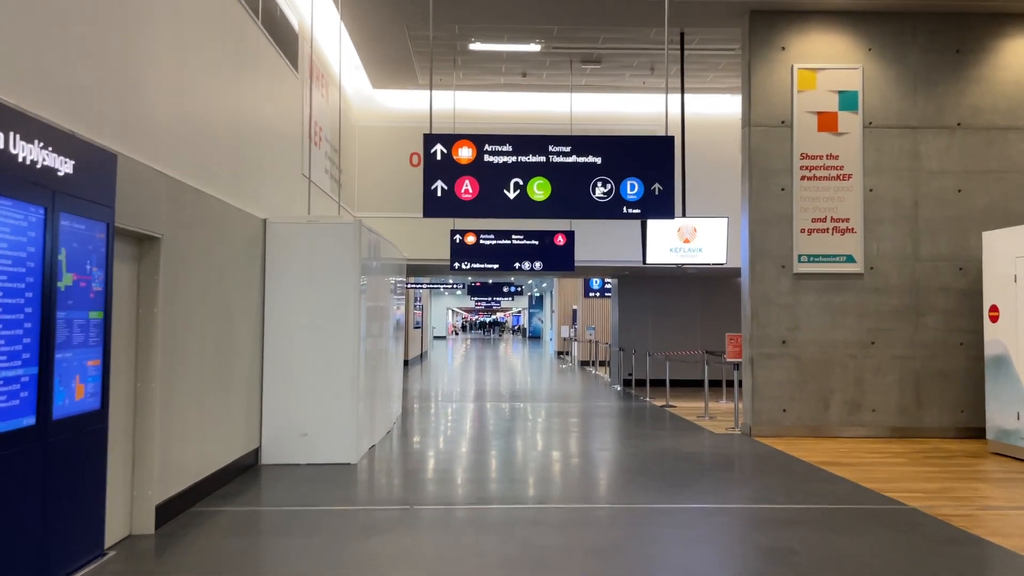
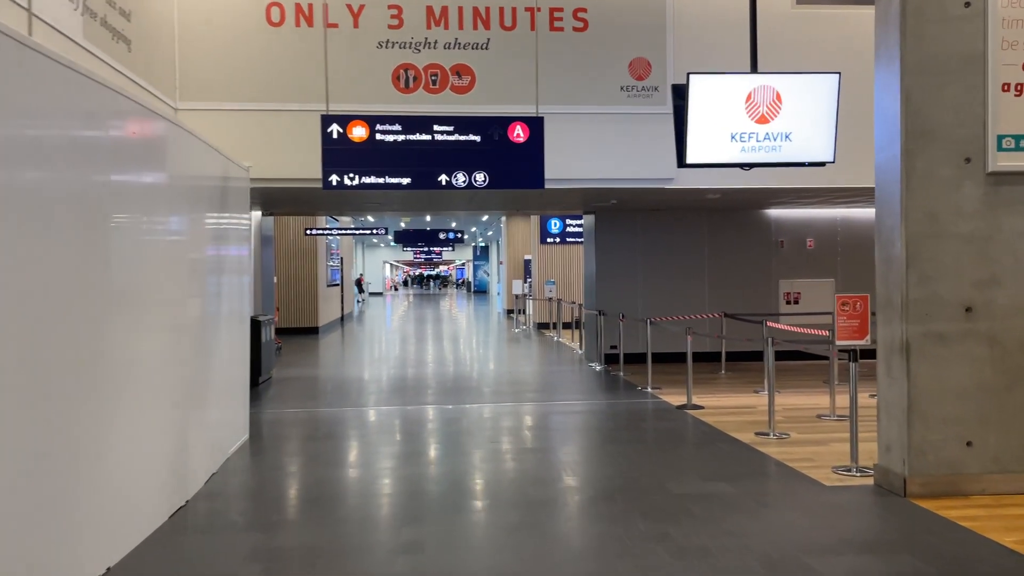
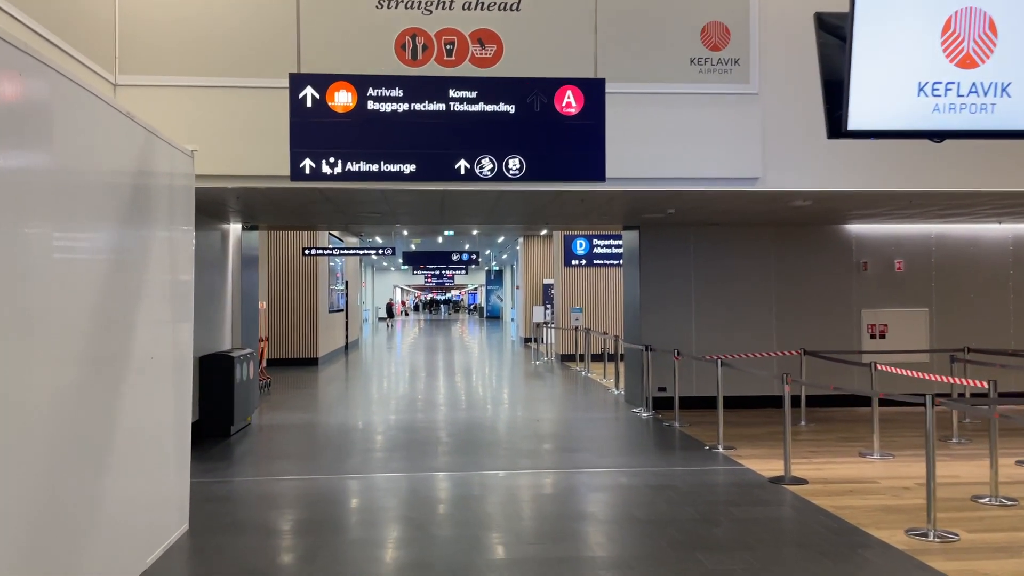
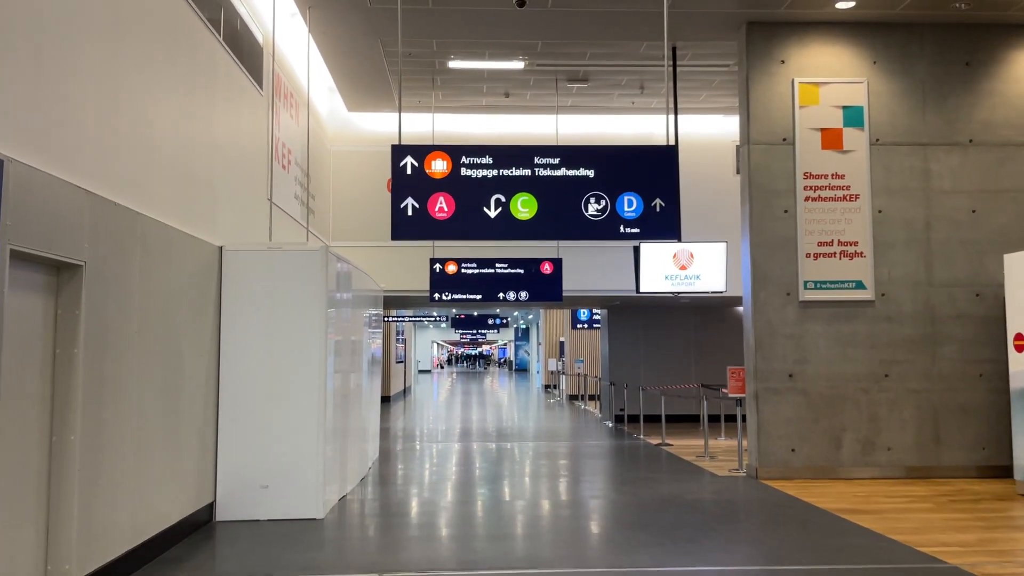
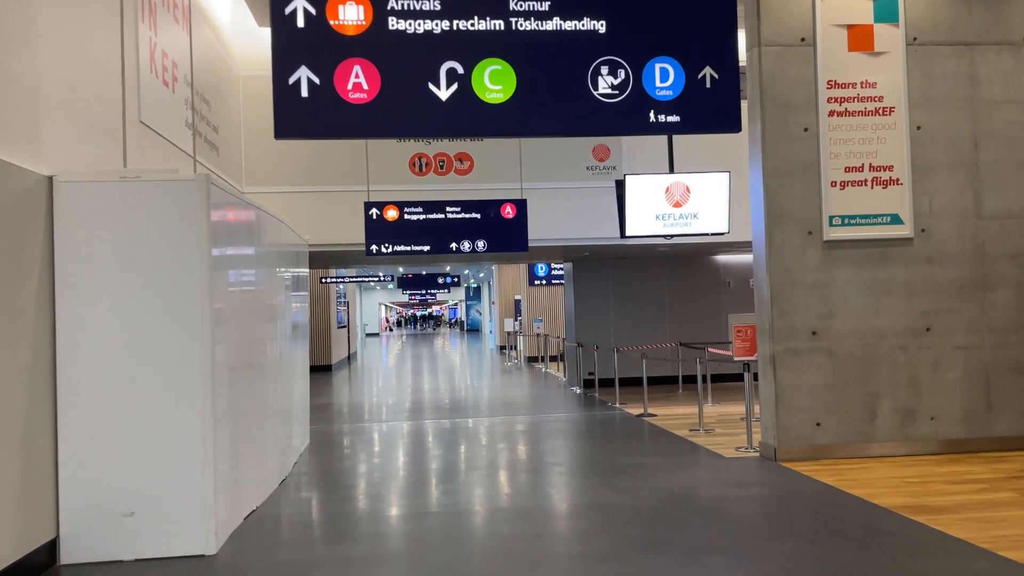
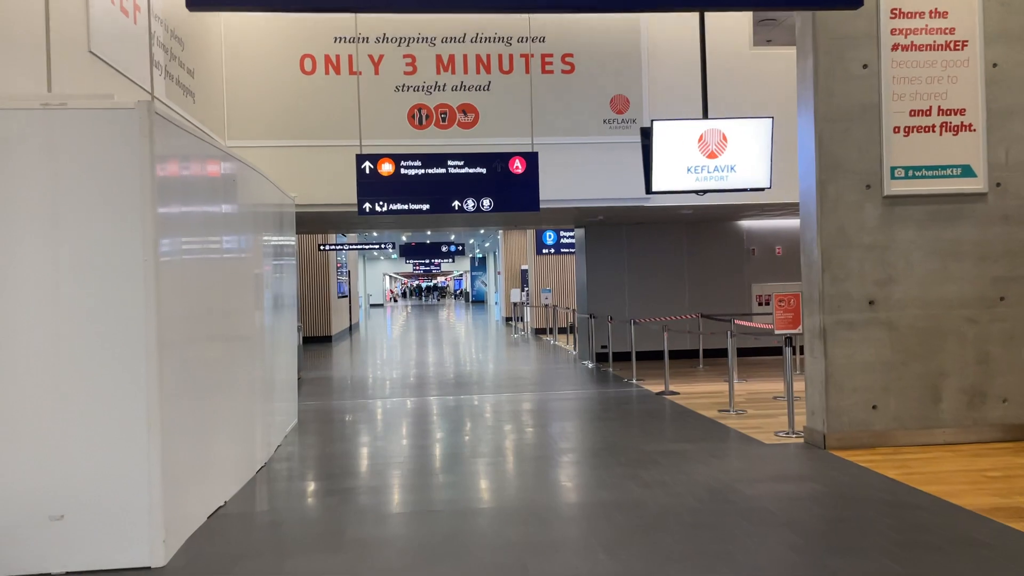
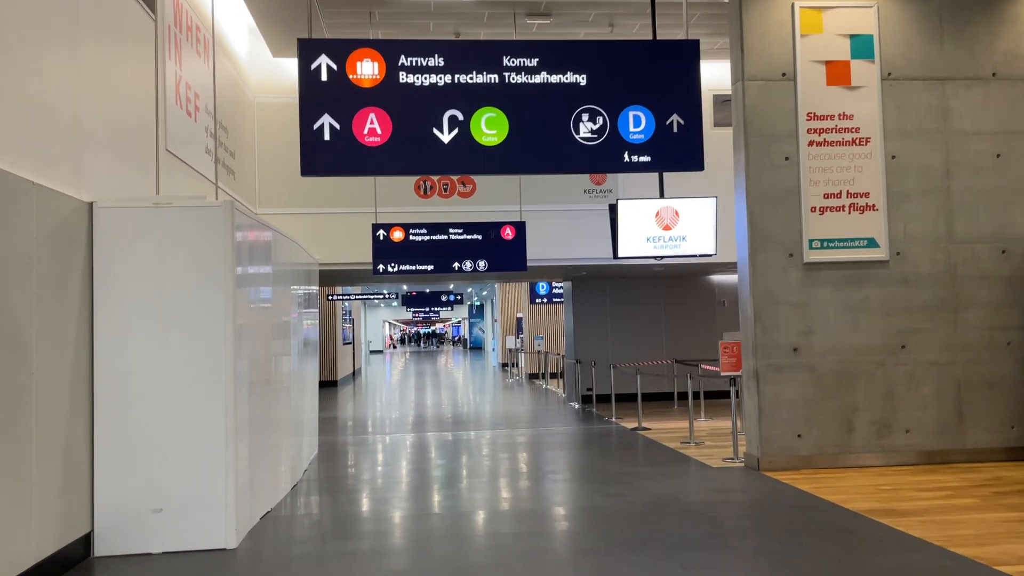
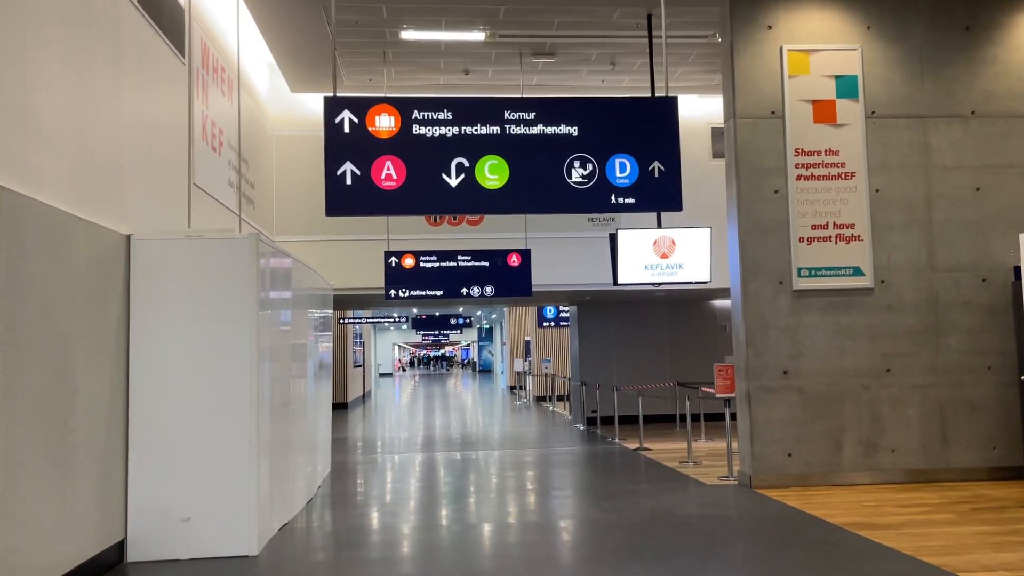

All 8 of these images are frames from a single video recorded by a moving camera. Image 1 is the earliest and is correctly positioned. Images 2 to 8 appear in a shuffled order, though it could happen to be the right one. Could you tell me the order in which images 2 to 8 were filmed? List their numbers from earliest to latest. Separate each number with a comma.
4, 8, 7, 5, 6, 2, 3
